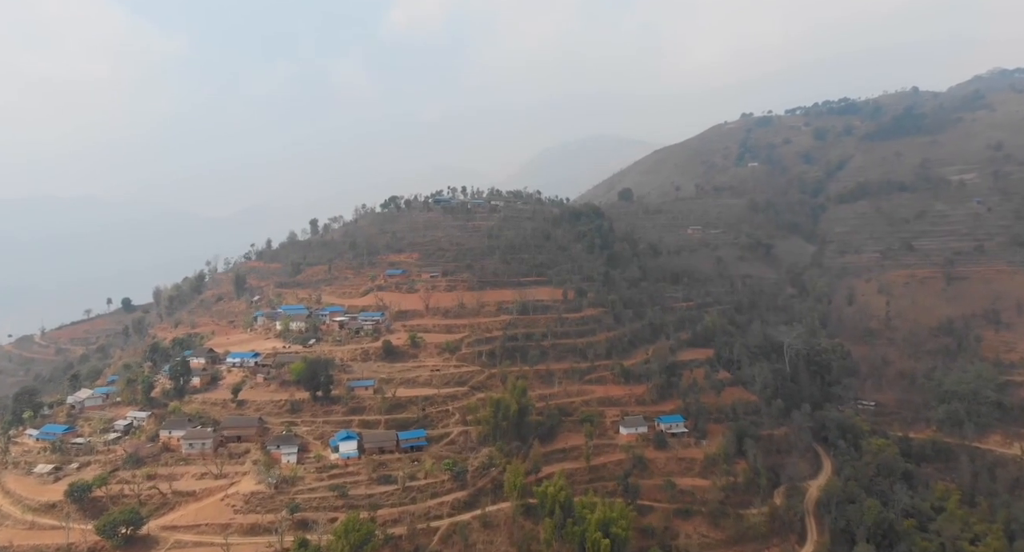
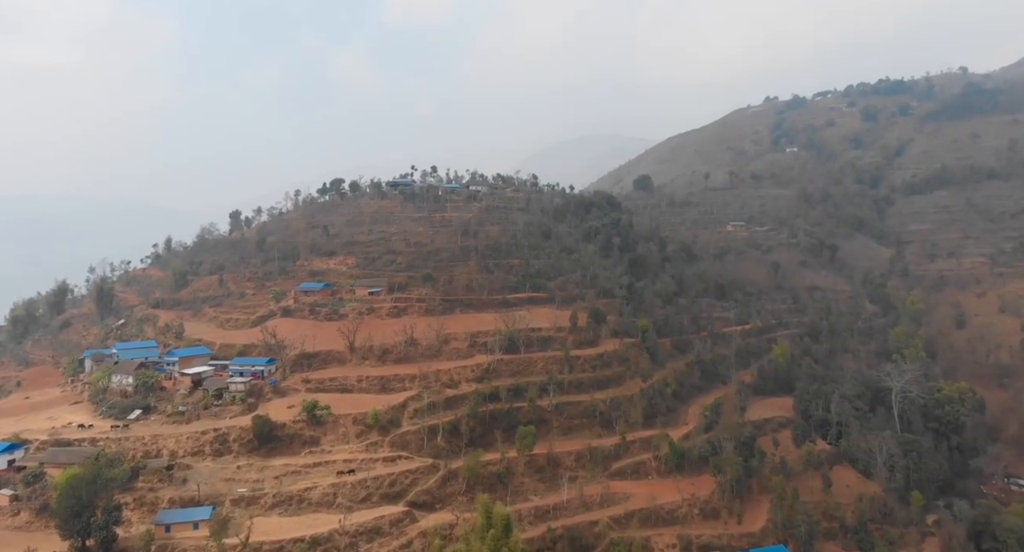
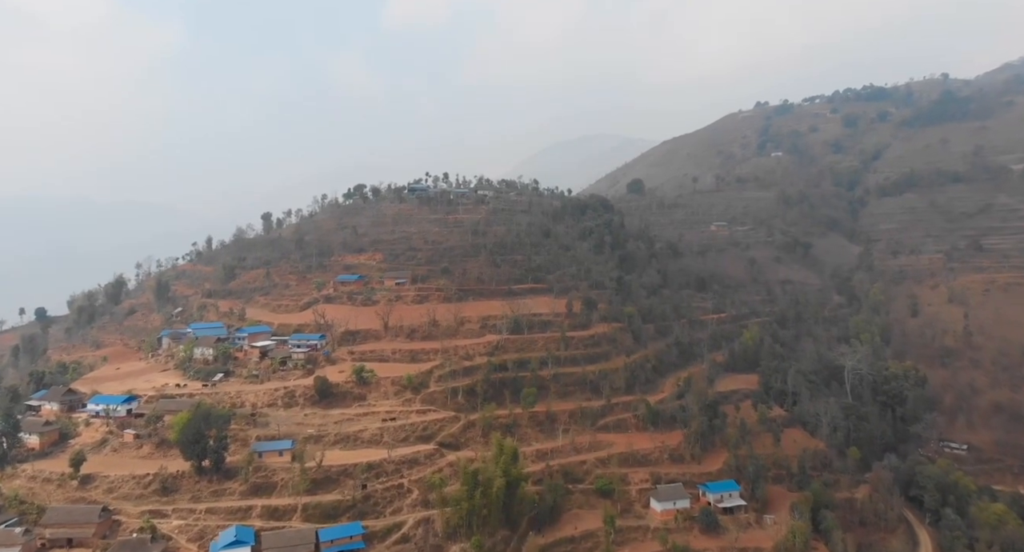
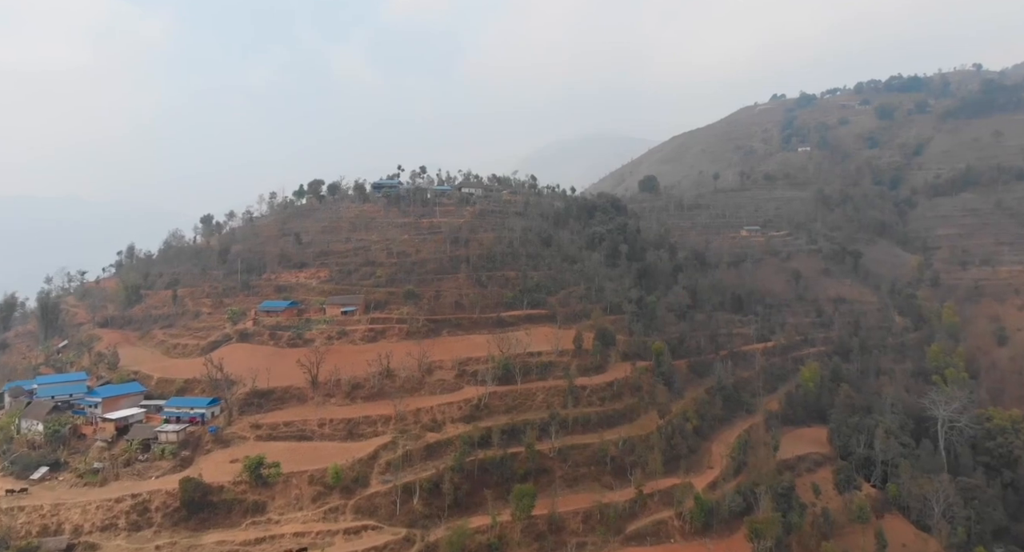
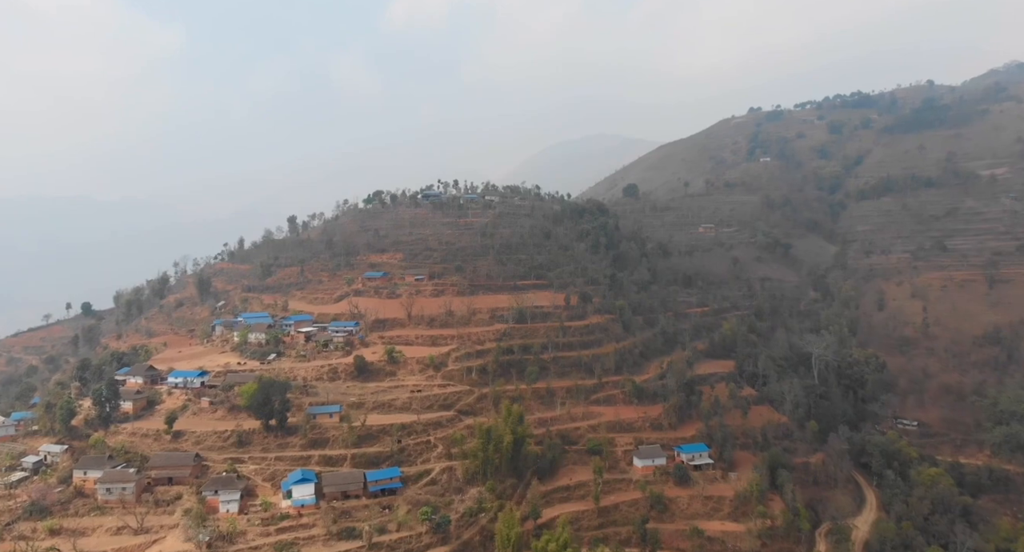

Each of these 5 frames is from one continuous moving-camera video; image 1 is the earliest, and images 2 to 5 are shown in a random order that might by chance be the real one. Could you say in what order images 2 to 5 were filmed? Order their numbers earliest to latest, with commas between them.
5, 3, 2, 4
